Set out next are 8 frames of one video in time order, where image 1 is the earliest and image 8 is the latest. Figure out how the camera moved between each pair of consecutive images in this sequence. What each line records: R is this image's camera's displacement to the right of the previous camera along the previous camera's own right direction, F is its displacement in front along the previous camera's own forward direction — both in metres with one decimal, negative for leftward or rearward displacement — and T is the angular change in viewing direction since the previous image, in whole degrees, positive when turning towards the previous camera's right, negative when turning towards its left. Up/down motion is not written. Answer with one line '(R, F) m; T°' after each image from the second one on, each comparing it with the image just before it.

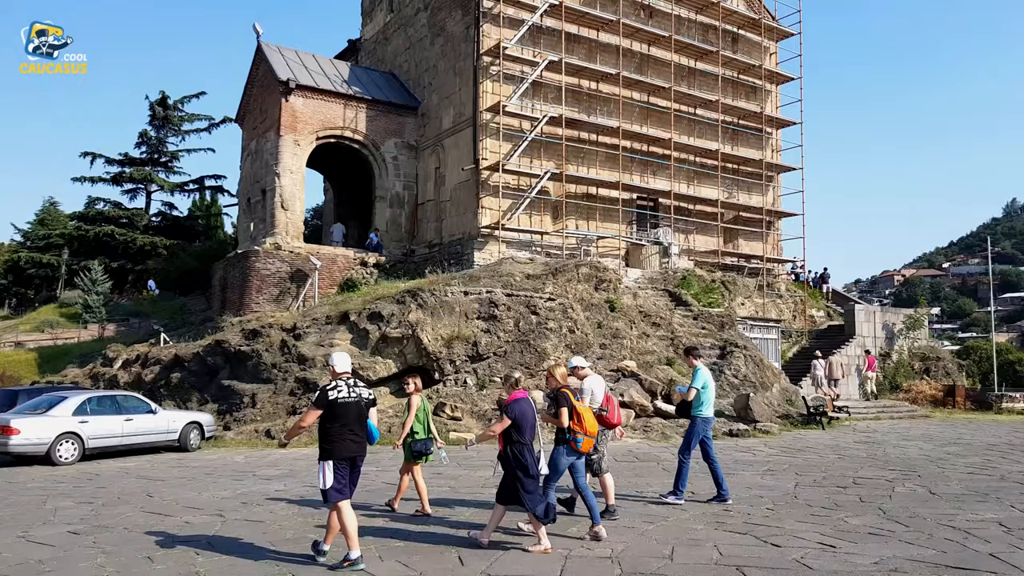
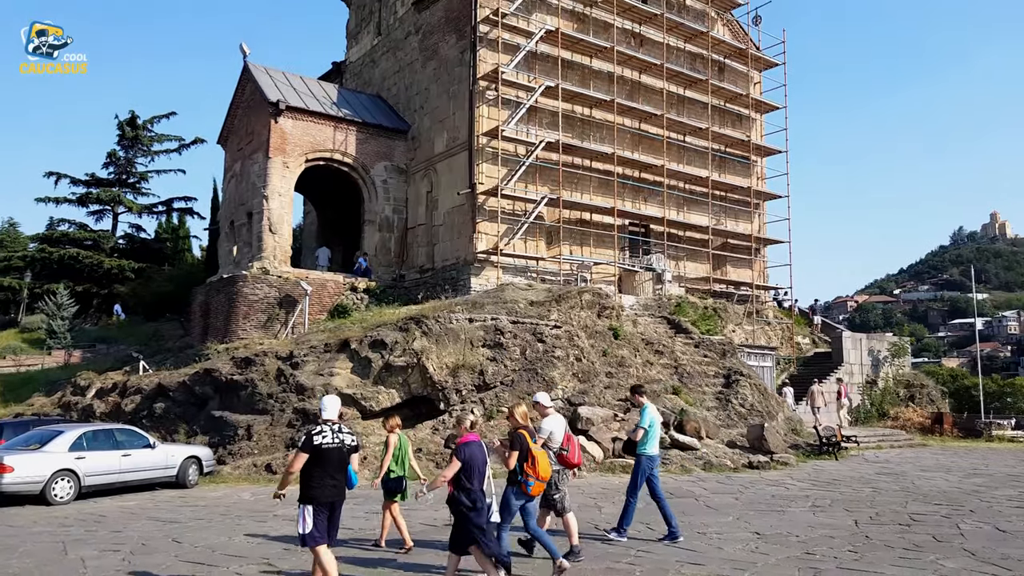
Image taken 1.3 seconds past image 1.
(-0.9, +0.4) m; +3°
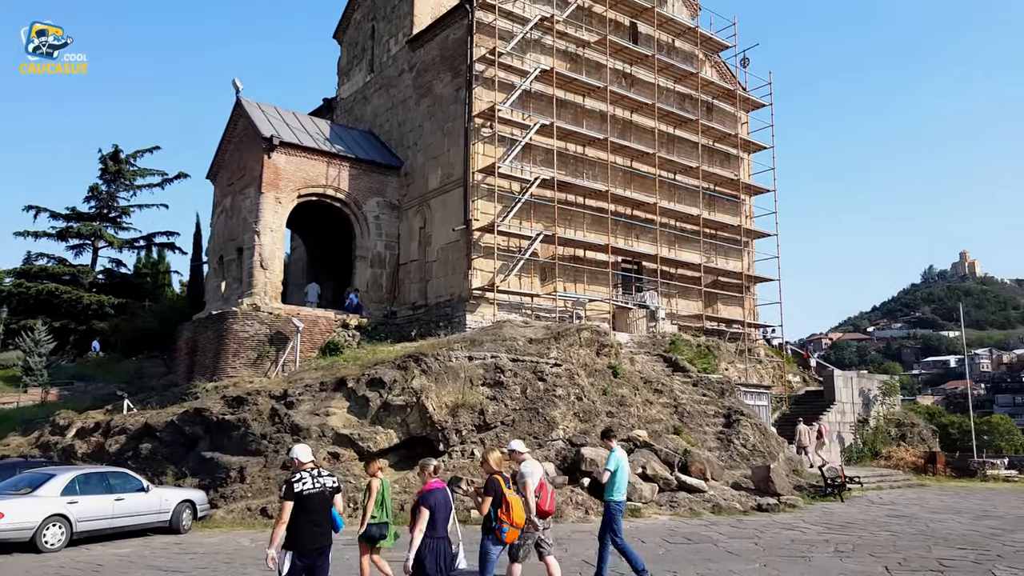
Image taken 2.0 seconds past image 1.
(-0.5, +0.2) m; +2°
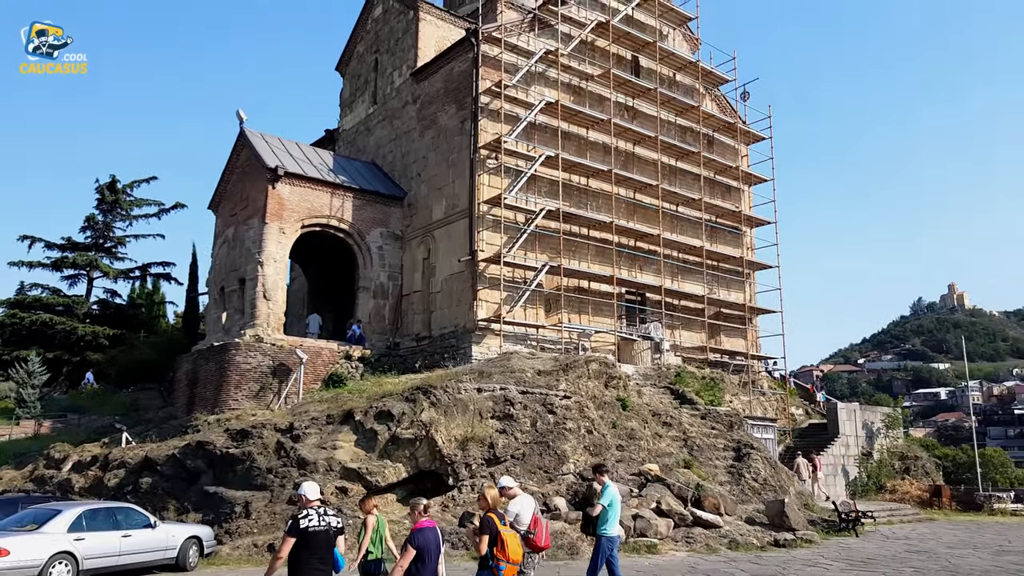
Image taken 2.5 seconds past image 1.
(-0.4, +0.1) m; +1°
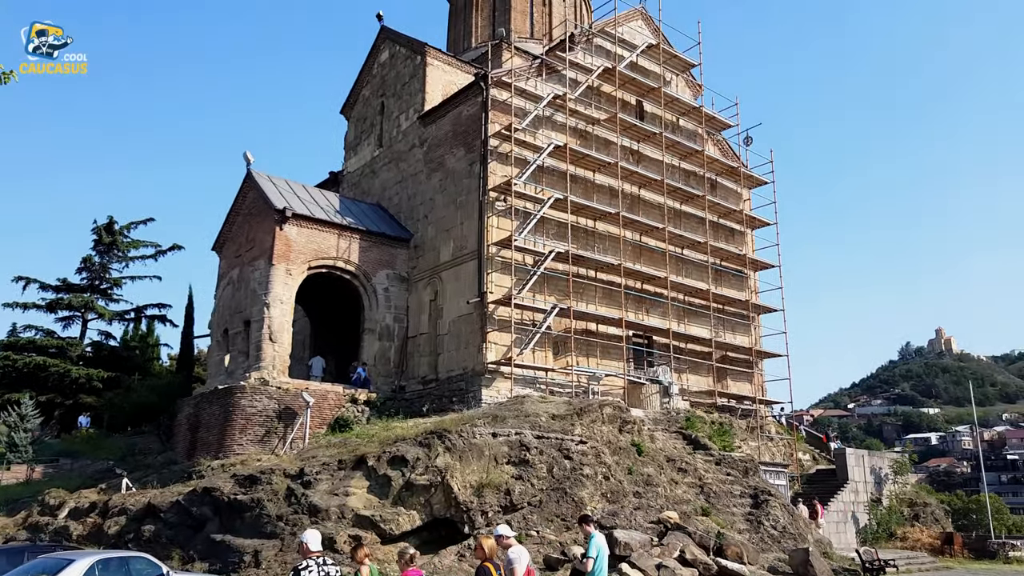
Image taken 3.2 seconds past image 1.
(-0.5, +0.2) m; +1°
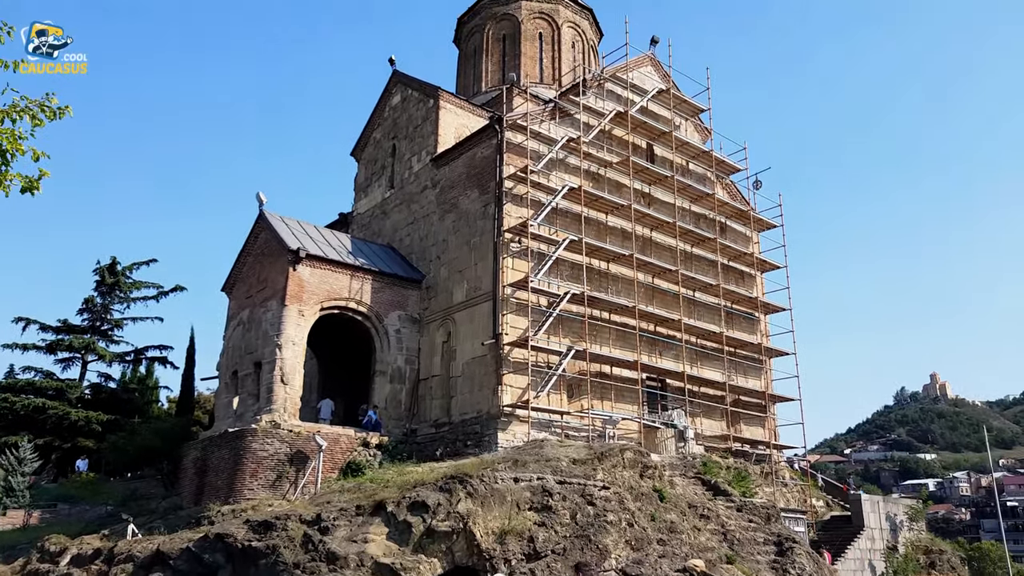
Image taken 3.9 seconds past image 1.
(-0.5, +0.2) m; 0°
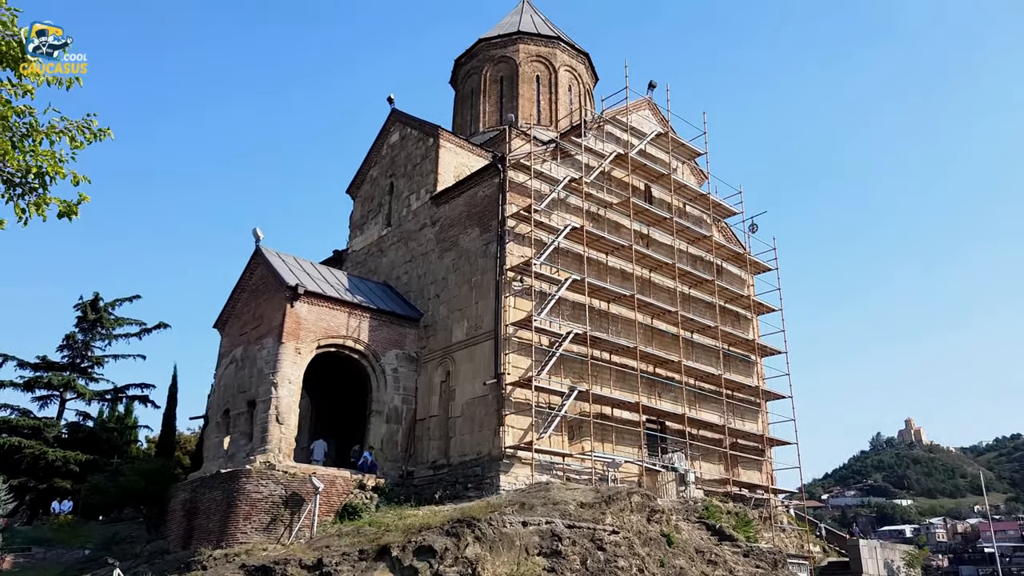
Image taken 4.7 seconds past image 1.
(-0.6, +0.2) m; +1°
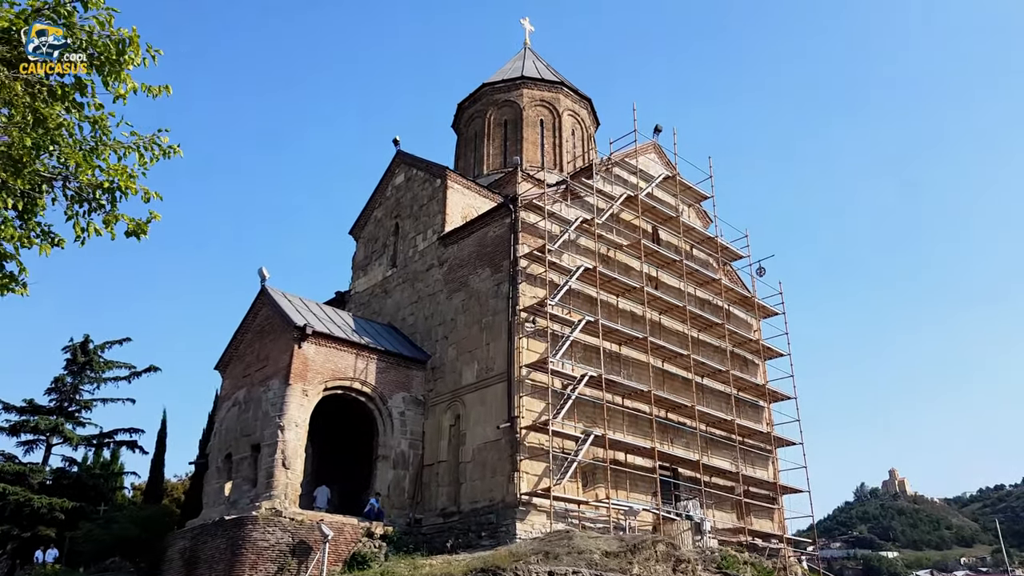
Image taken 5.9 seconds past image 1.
(-0.7, +0.4) m; +1°
